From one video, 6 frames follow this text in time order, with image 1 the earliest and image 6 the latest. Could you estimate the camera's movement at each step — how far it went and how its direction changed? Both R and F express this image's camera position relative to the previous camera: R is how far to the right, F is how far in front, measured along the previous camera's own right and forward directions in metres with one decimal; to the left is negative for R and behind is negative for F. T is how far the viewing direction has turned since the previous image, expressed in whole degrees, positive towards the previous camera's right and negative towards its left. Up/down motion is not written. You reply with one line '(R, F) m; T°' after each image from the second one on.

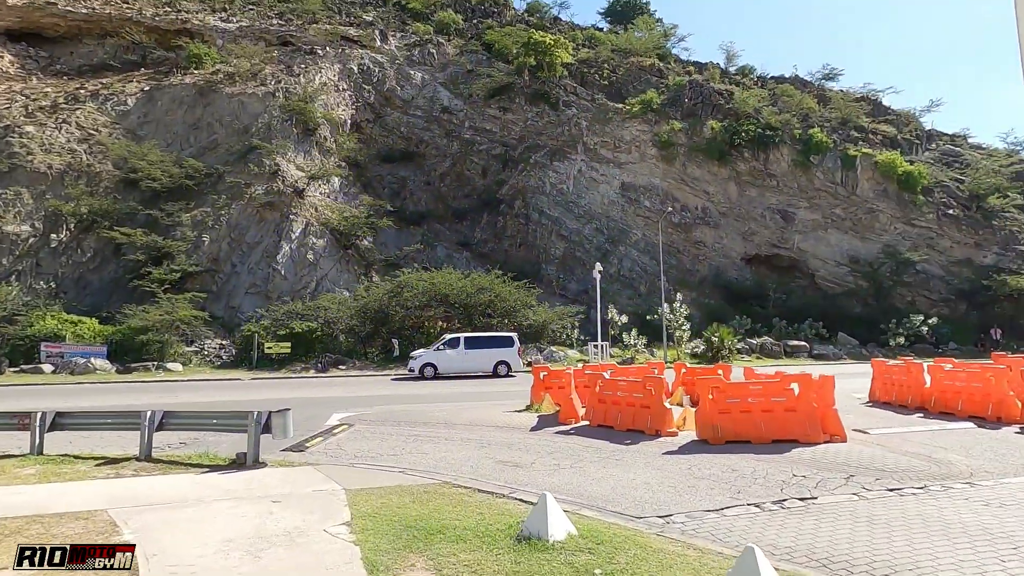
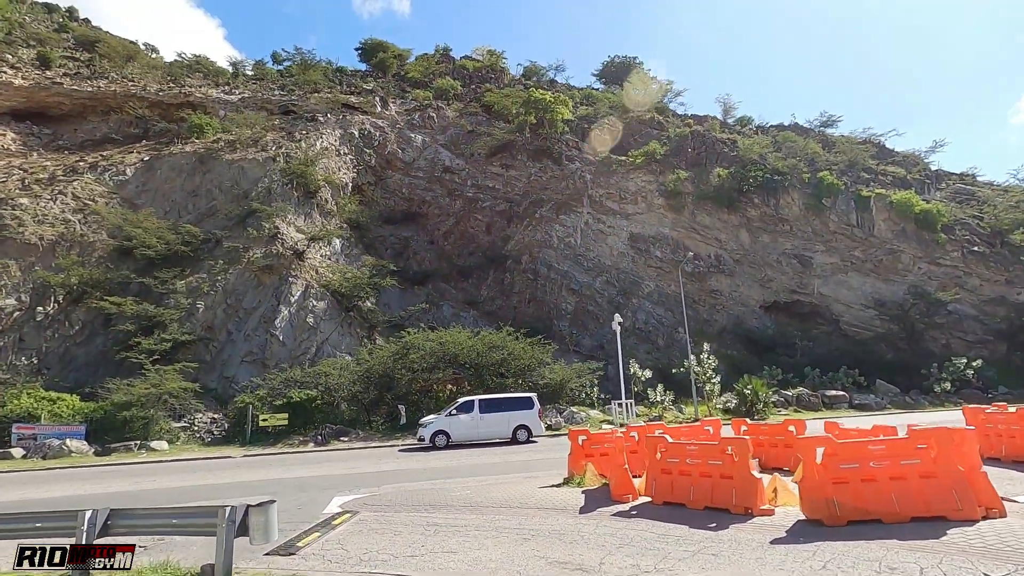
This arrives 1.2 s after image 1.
(-0.5, +1.7) m; 0°
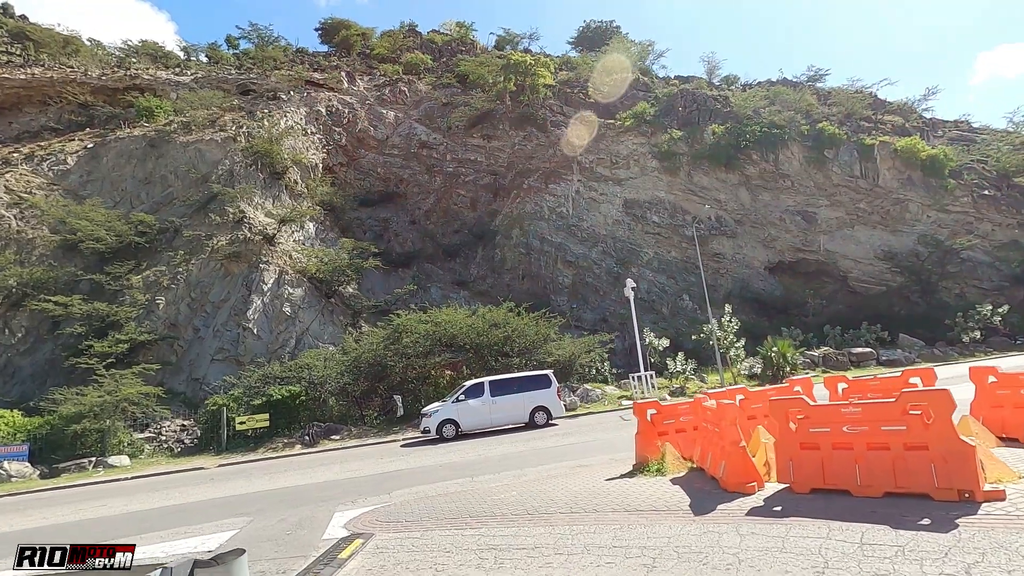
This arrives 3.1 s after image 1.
(-1.0, +2.6) m; +2°
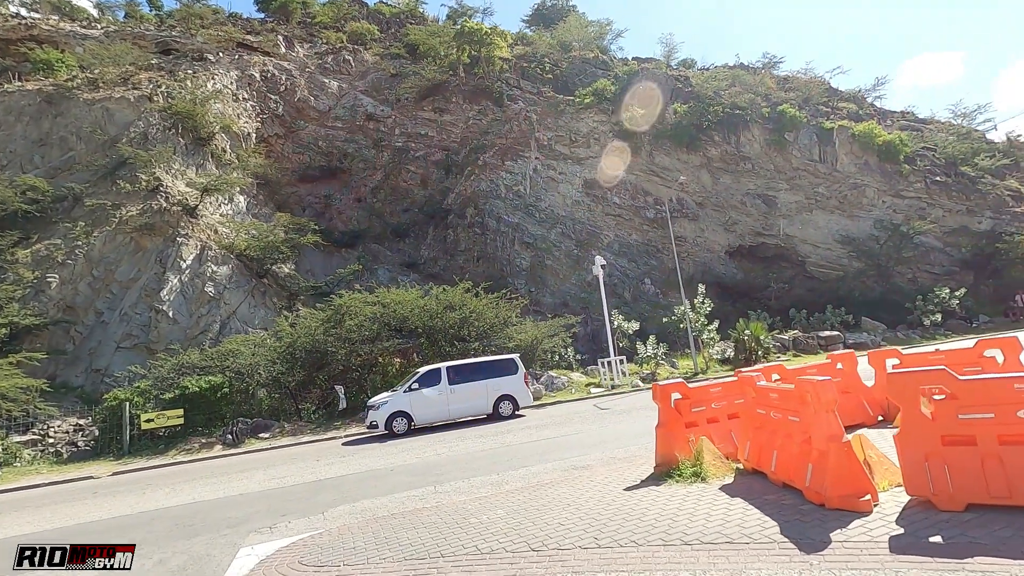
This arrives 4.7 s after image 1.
(-0.4, +2.3) m; +5°
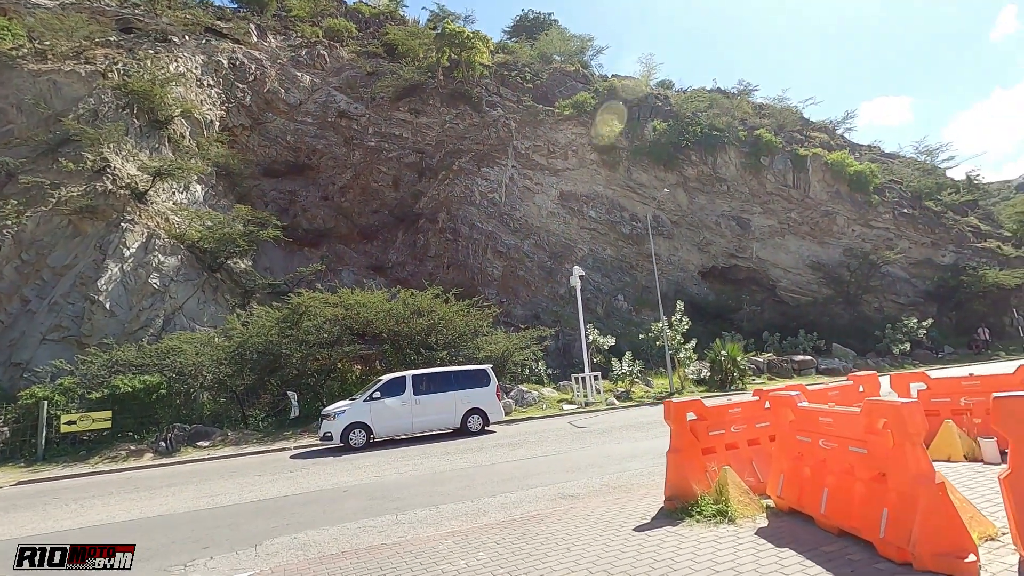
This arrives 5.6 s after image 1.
(-0.3, +1.1) m; +4°
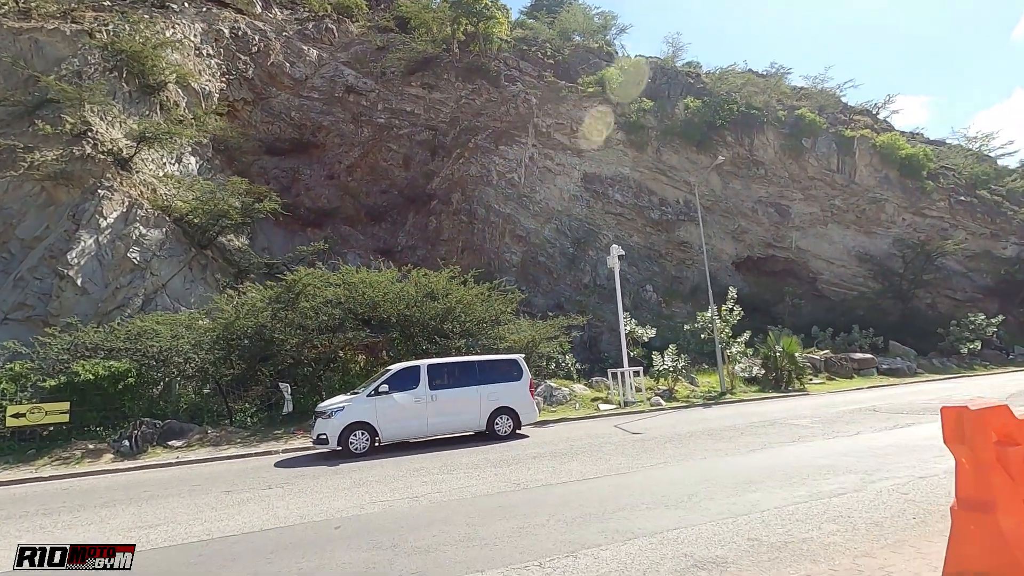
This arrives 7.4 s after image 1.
(-0.7, +2.6) m; -1°
